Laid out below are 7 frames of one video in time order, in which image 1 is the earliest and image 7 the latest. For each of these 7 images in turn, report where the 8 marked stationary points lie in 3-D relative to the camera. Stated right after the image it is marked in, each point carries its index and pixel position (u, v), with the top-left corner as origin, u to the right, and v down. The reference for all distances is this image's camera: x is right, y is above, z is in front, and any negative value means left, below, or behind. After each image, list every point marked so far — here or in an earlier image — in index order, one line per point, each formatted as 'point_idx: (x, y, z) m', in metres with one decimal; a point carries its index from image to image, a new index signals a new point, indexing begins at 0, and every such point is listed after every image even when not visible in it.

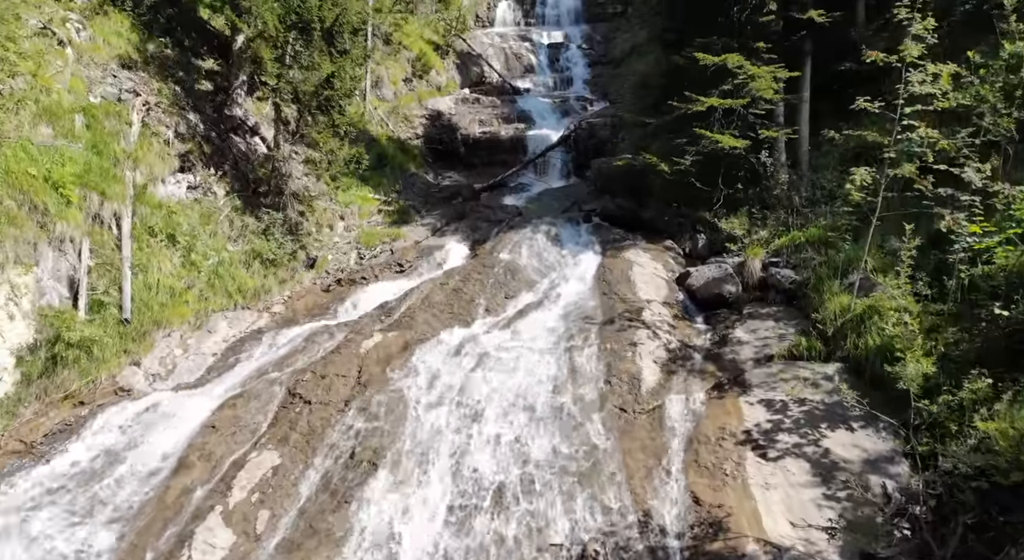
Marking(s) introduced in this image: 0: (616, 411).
0: (+1.5, -1.8, +9.2) m
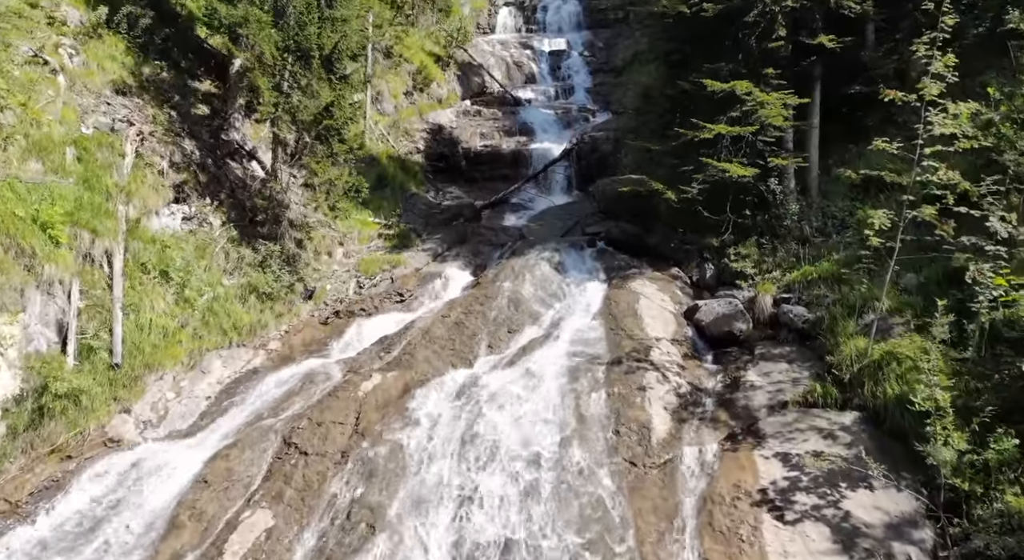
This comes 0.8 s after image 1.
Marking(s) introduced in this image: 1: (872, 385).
0: (+1.5, -2.5, +8.9) m
1: (+5.0, -1.5, +9.2) m
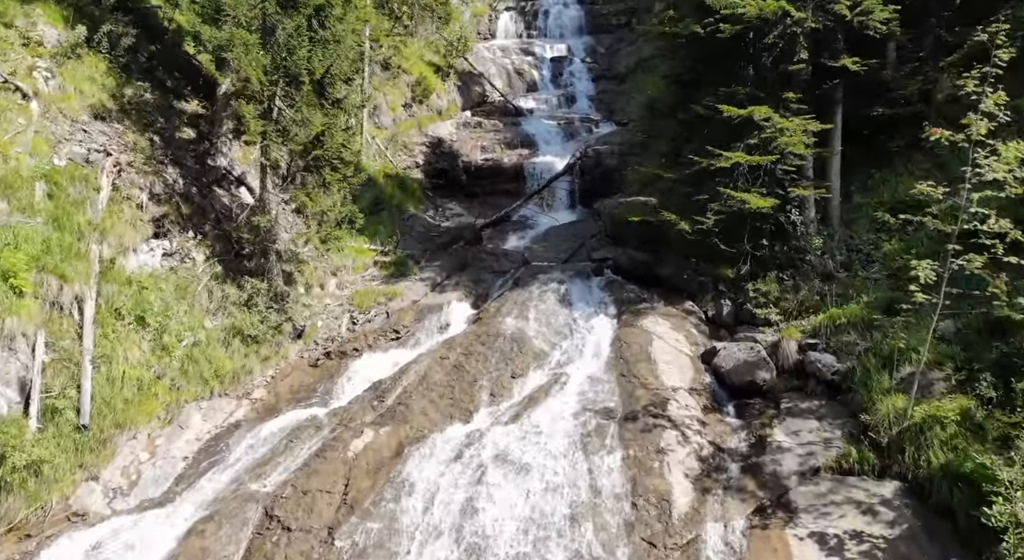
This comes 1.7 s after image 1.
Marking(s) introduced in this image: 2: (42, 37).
0: (+1.6, -3.2, +8.0) m
1: (+5.0, -2.2, +8.3) m
2: (-9.5, +4.9, +13.5) m
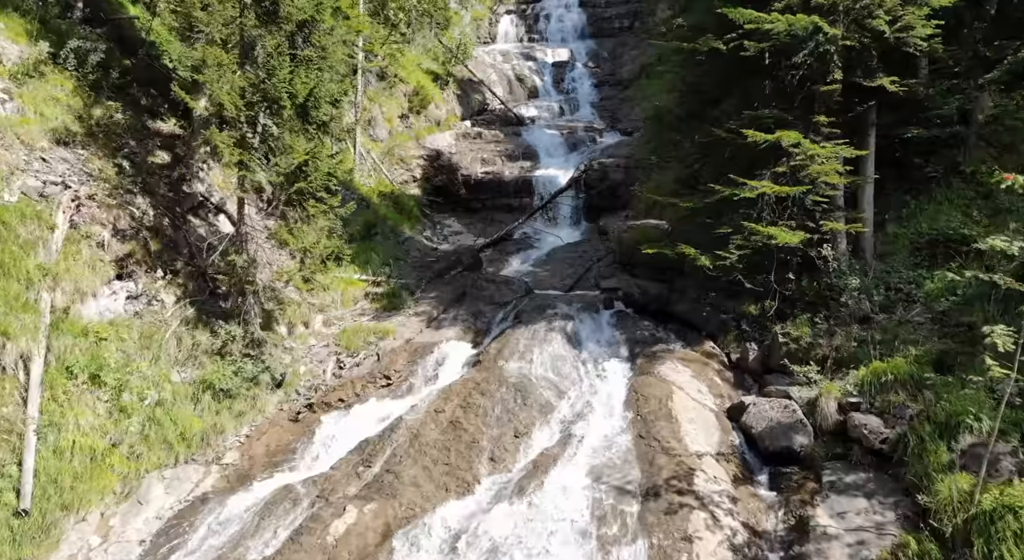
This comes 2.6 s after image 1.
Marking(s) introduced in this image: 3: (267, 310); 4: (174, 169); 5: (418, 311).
0: (+1.6, -3.9, +6.8) m
1: (+5.1, -2.9, +7.1) m
2: (-9.5, +4.2, +12.3) m
3: (-4.4, -0.6, +11.7) m
4: (-6.7, +2.2, +13.3) m
5: (-2.0, -0.7, +14.4) m
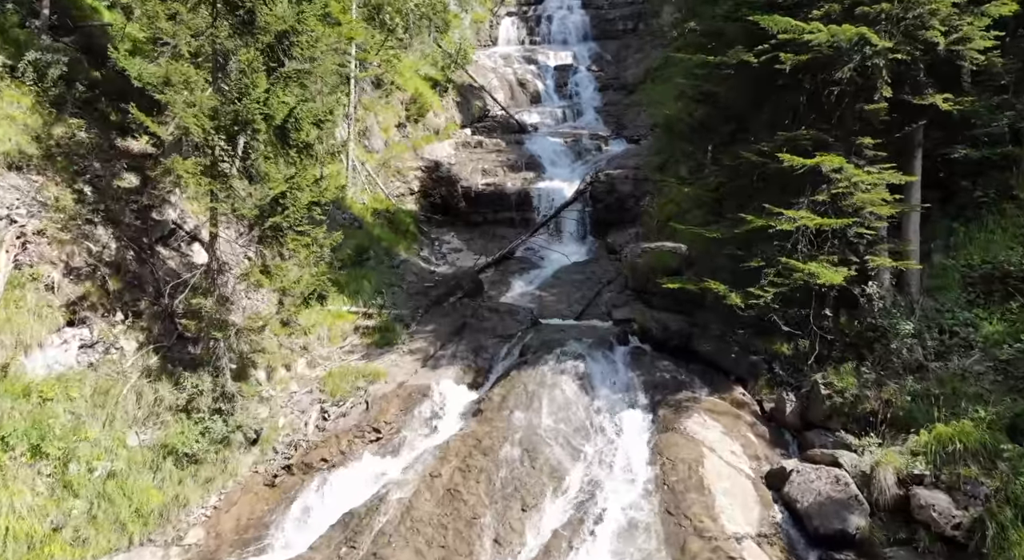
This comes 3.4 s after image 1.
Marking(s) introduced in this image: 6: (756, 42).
0: (+1.7, -4.6, +5.5) m
1: (+5.2, -3.5, +5.8) m
2: (-9.4, +3.5, +11.0) m
3: (-4.3, -1.2, +10.5) m
4: (-6.6, +1.5, +12.0) m
5: (-2.0, -1.4, +13.1) m
6: (+4.3, +4.2, +11.7) m
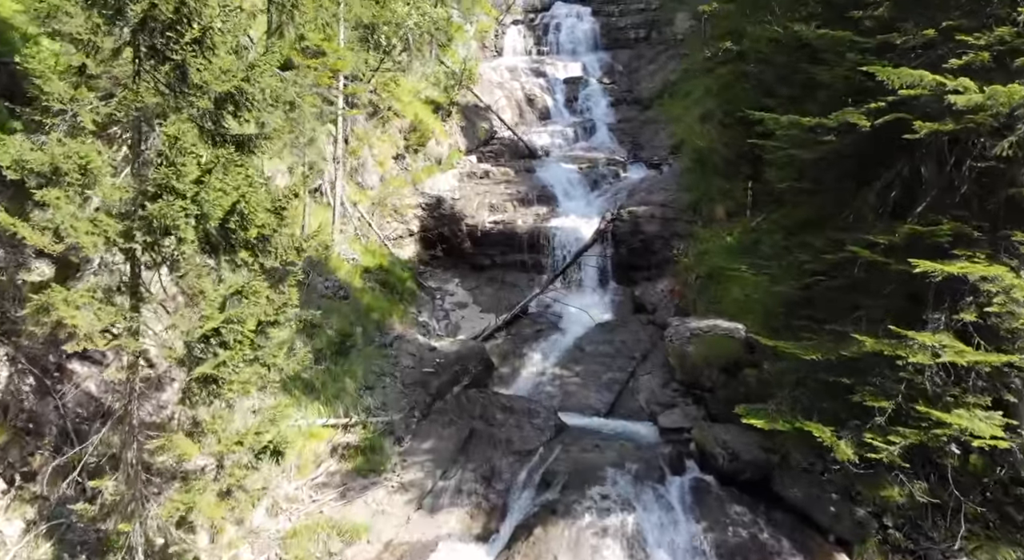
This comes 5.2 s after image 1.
0: (+2.0, -6.3, +2.7) m
1: (+5.5, -5.2, +3.0) m
2: (-9.1, +1.8, +8.3) m
3: (-4.0, -3.0, +7.7) m
4: (-6.3, -0.2, +9.2) m
5: (-1.6, -3.1, +10.3) m
6: (+4.6, +2.5, +8.9) m
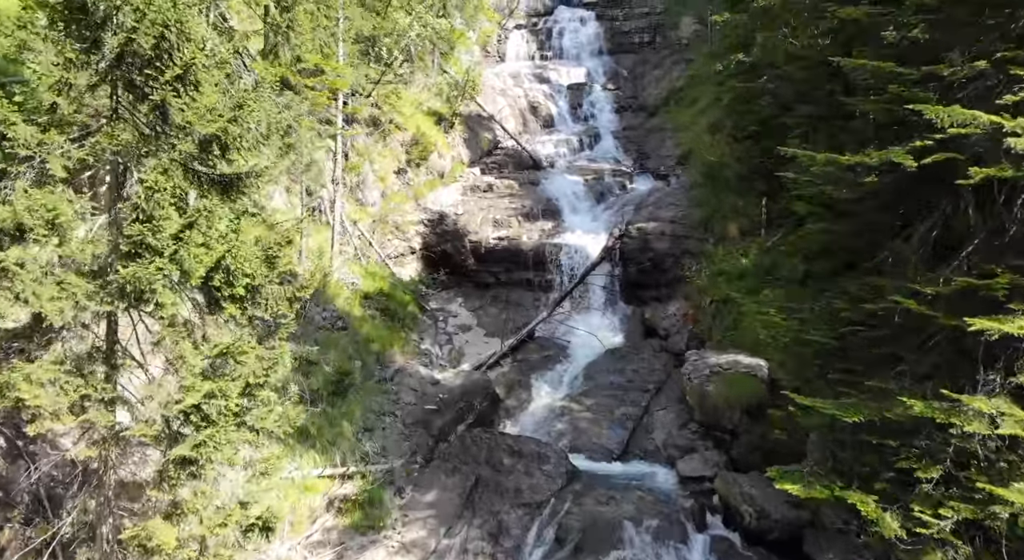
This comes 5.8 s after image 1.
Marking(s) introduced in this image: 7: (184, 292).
0: (+2.1, -6.9, +2.0) m
1: (+5.6, -5.8, +2.3) m
2: (-9.0, +1.2, +7.6) m
3: (-3.8, -3.6, +7.0) m
4: (-6.2, -0.8, +8.6) m
5: (-1.5, -3.7, +9.7) m
6: (+4.7, +1.9, +8.2) m
7: (-3.3, -0.1, +6.7) m
